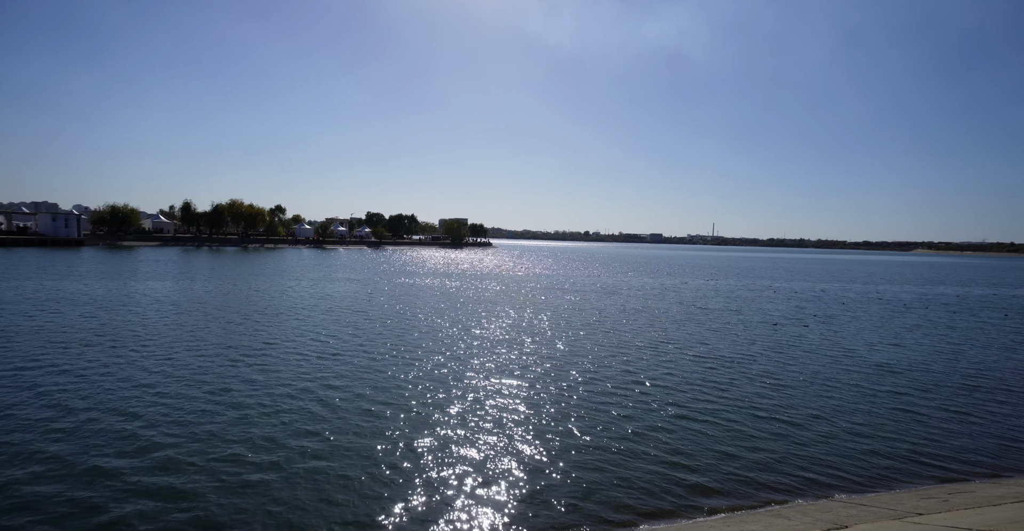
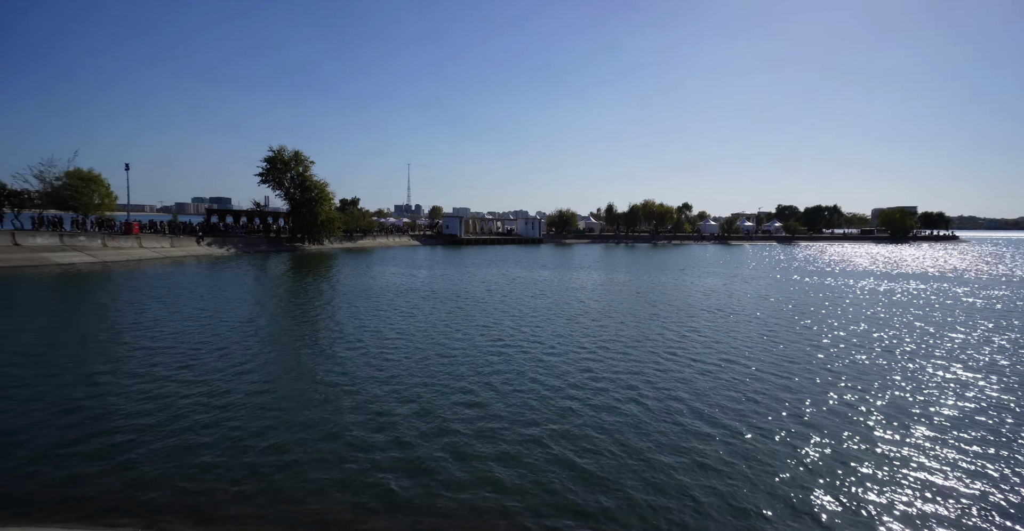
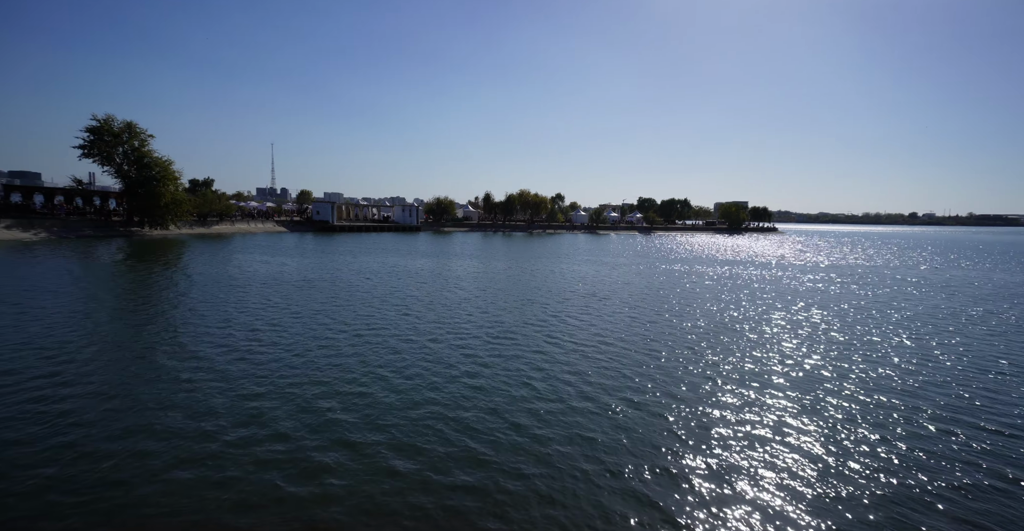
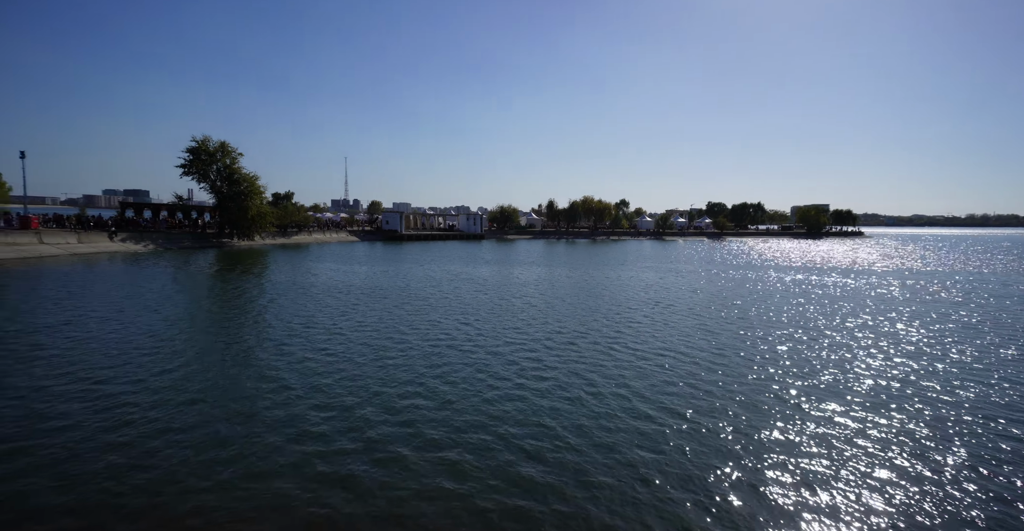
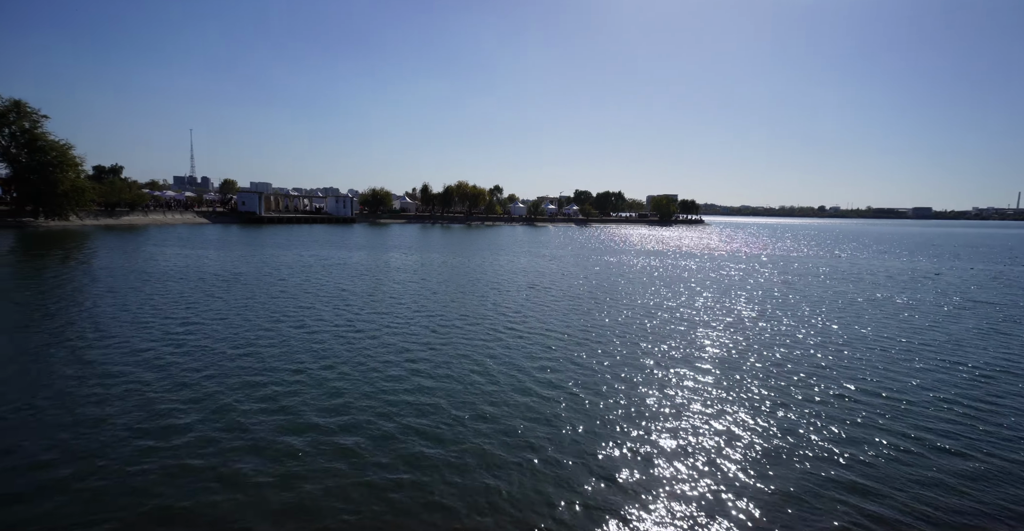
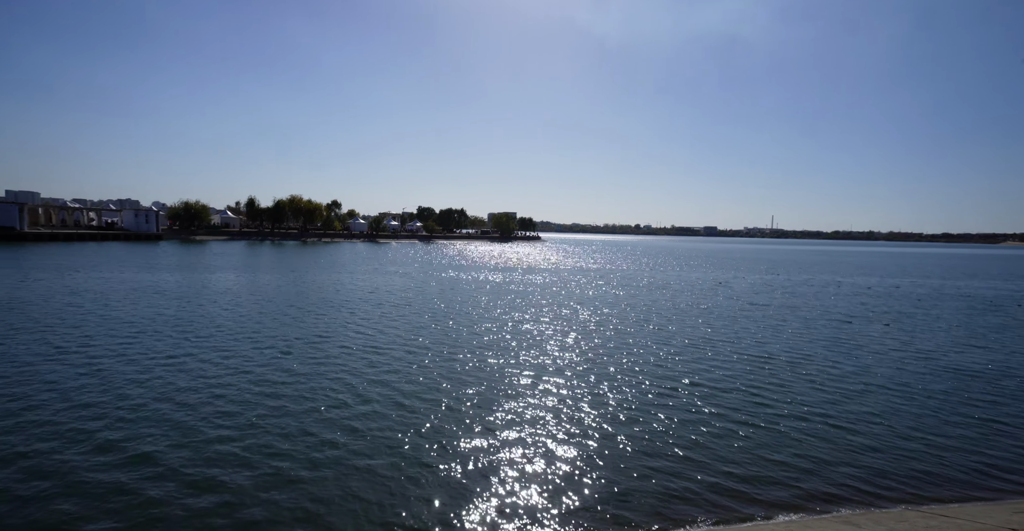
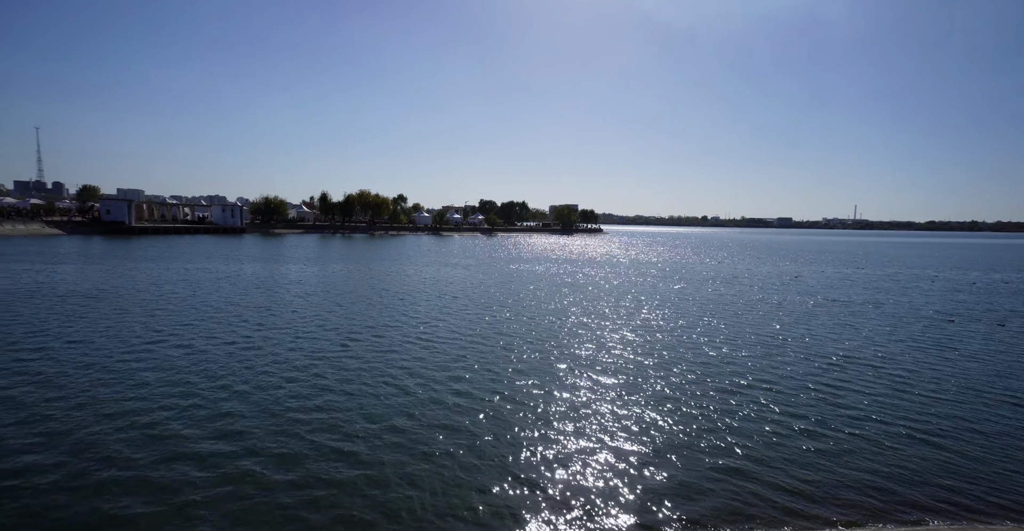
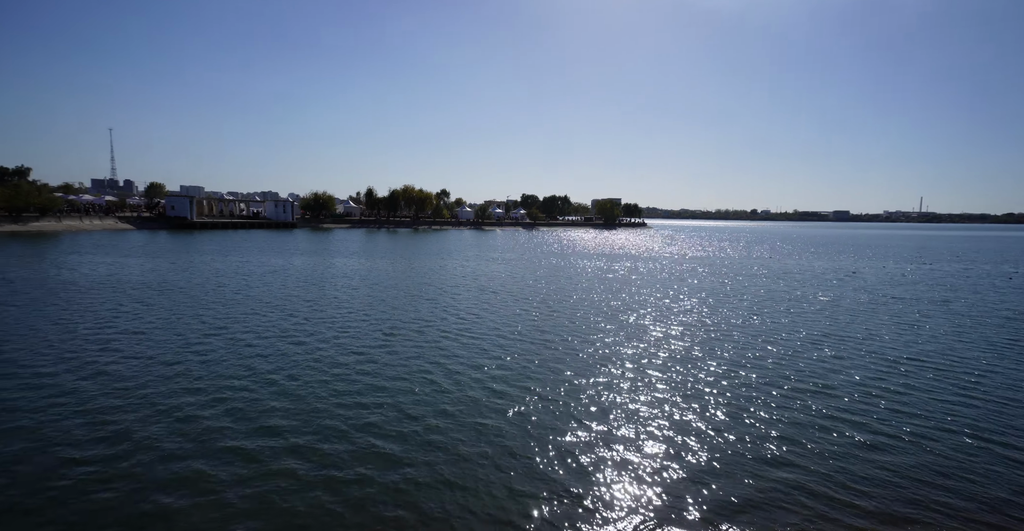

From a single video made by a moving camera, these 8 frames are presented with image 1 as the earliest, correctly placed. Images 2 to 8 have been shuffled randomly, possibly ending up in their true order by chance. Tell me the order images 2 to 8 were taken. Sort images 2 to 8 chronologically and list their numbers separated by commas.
6, 7, 8, 5, 3, 4, 2
